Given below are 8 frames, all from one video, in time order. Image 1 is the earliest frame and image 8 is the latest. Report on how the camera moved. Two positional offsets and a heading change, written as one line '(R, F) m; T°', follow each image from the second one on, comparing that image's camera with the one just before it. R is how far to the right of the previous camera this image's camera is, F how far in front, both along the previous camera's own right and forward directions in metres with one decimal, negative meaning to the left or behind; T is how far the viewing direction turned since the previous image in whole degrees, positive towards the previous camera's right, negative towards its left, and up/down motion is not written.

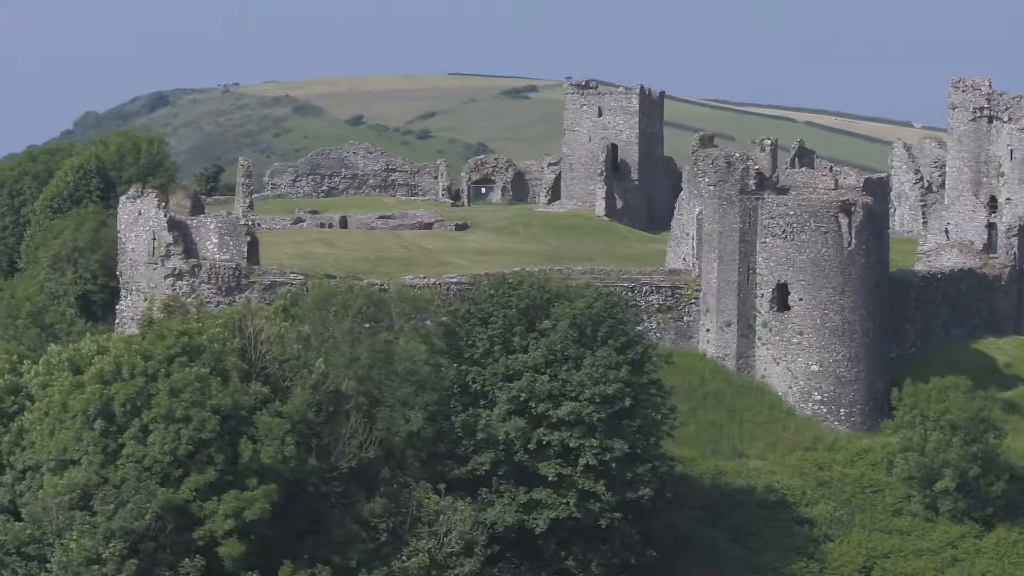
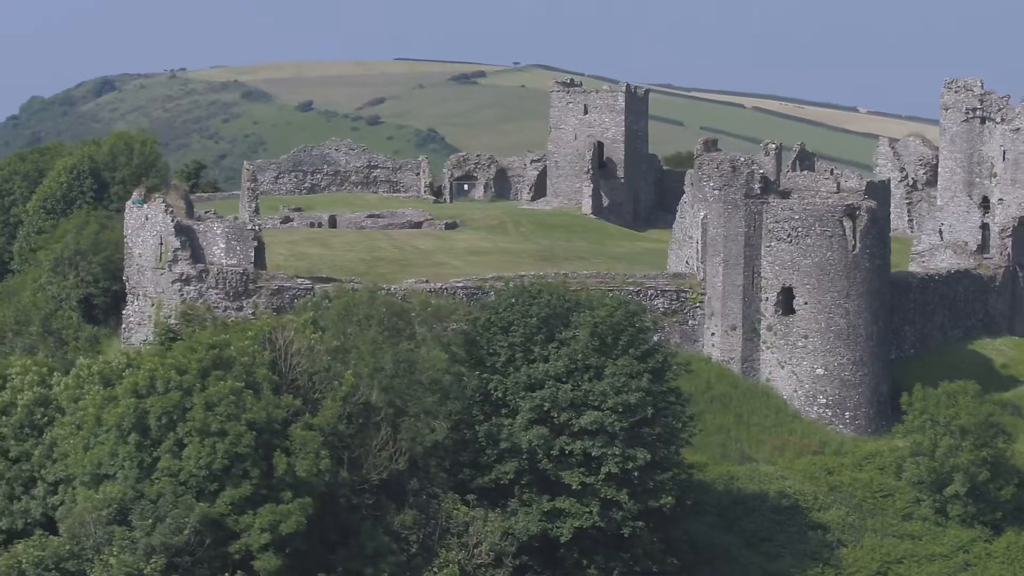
(-0.7, -0.1) m; +1°
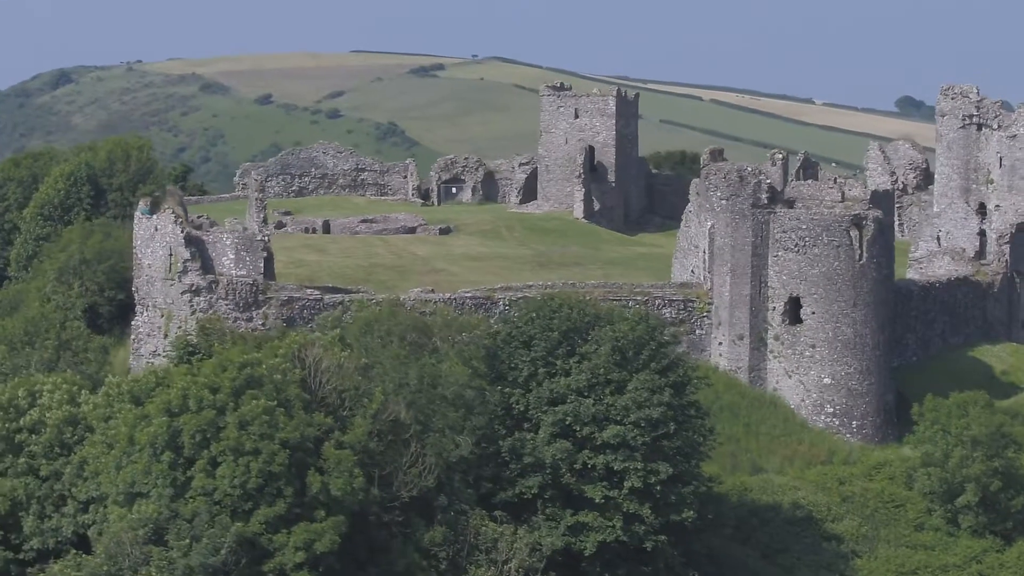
(-0.6, -0.1) m; +1°
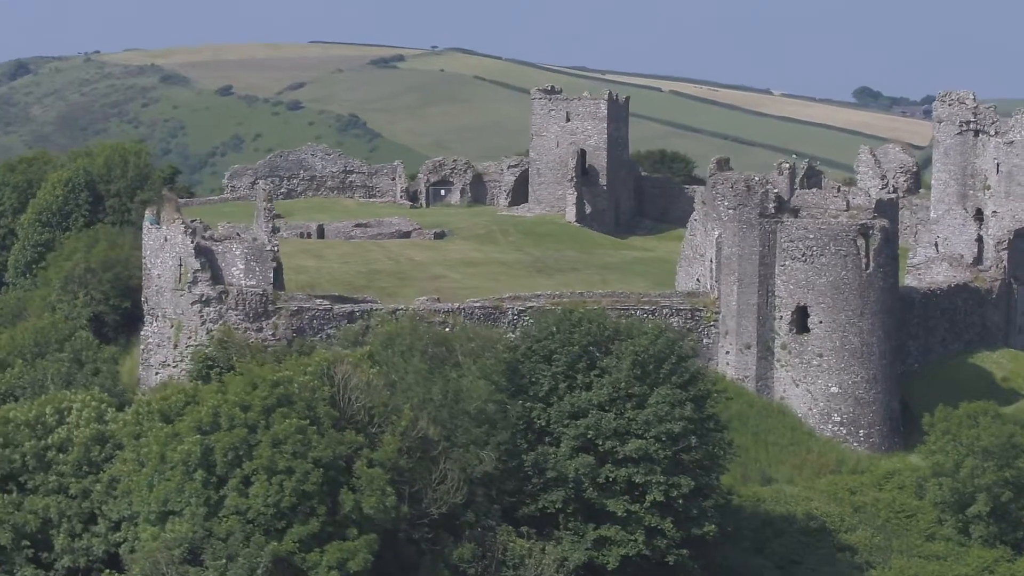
(-0.6, 0.0) m; +1°
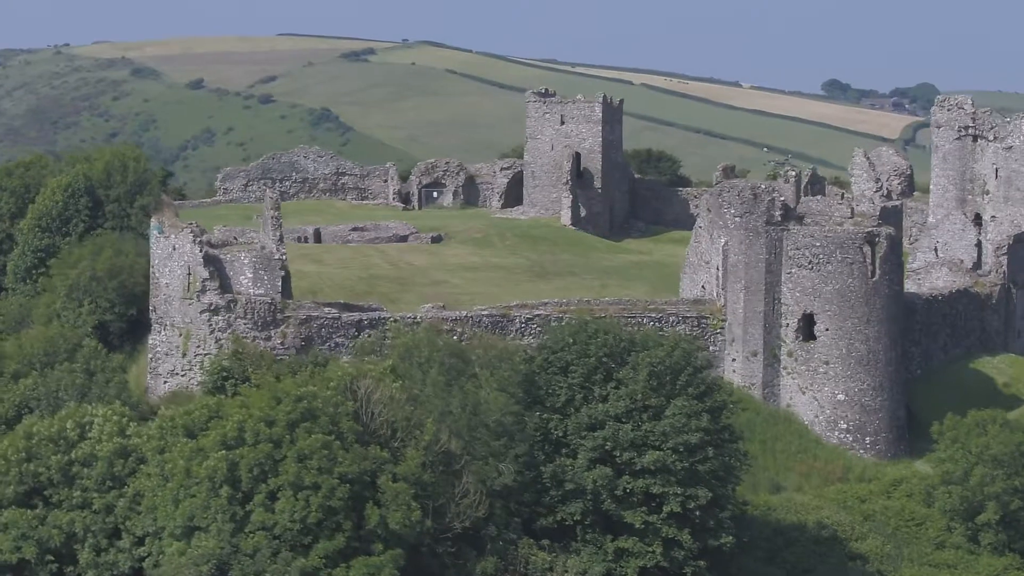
(-0.5, 0.0) m; +1°
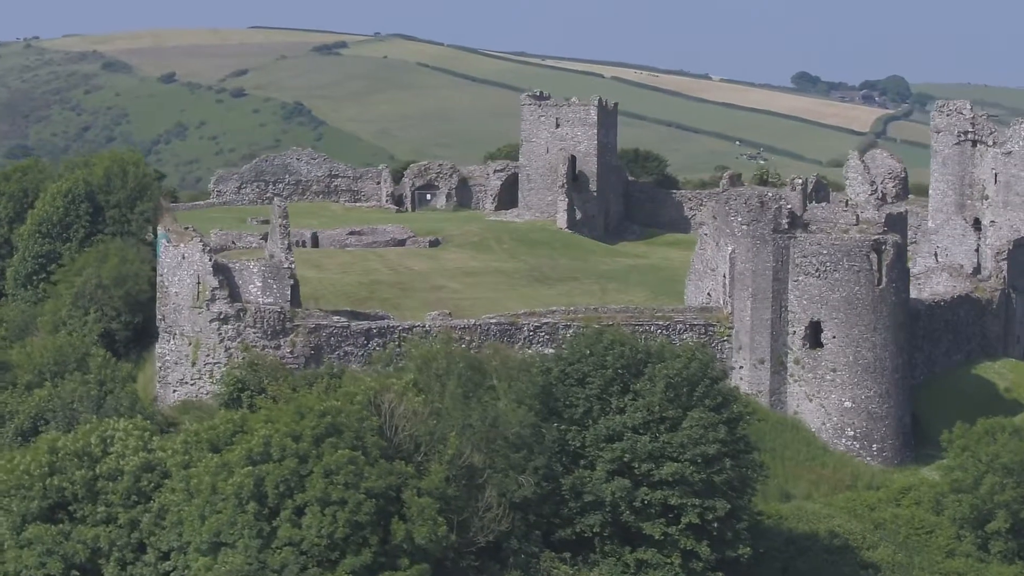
(-0.5, 0.0) m; +1°
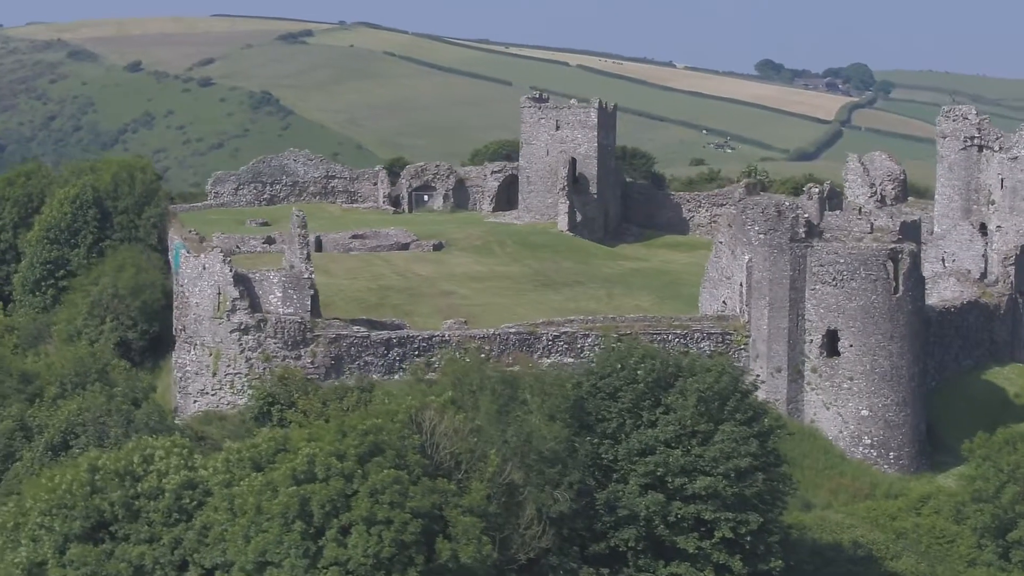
(-0.7, -0.1) m; +1°
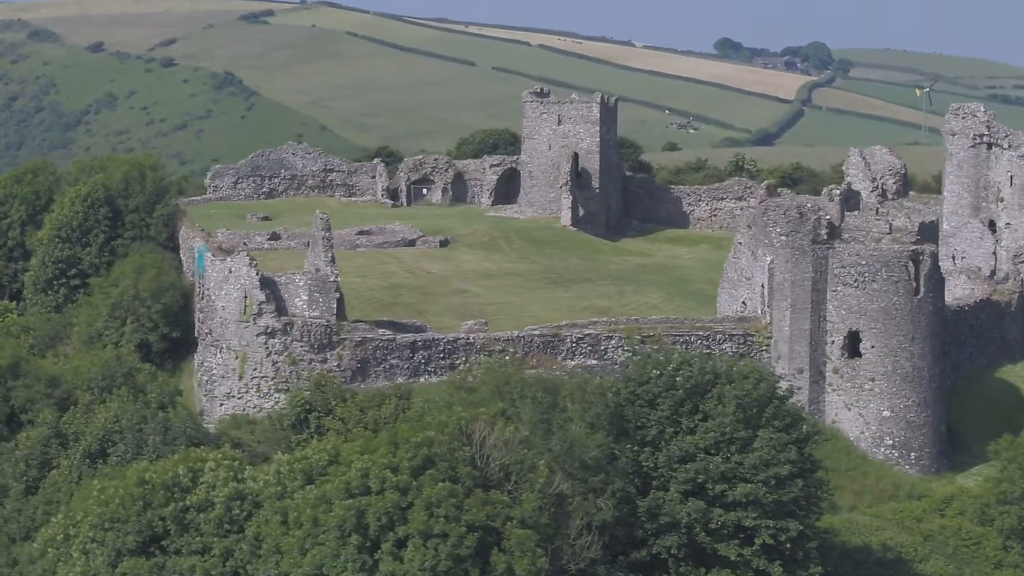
(-0.8, -0.1) m; +1°
